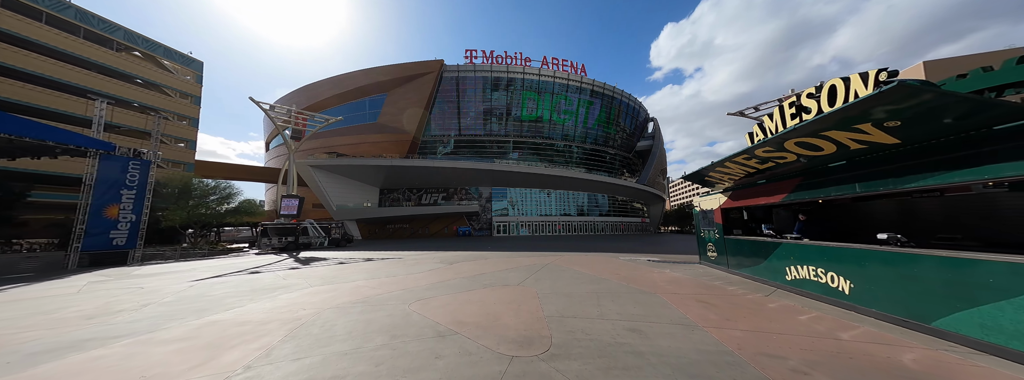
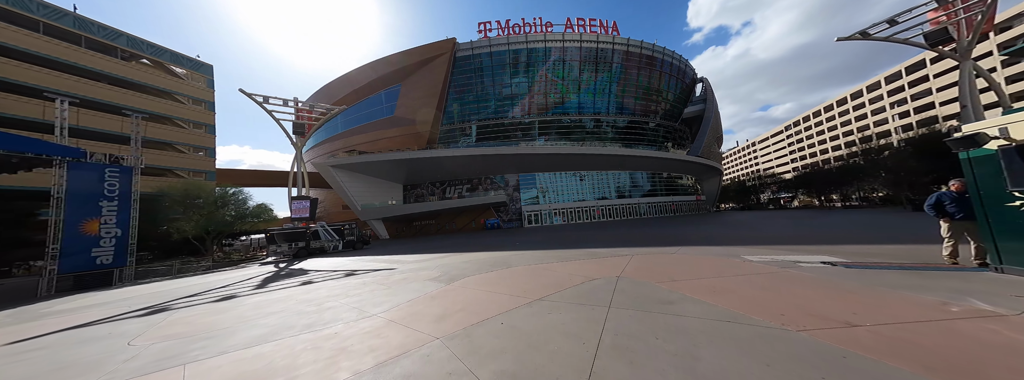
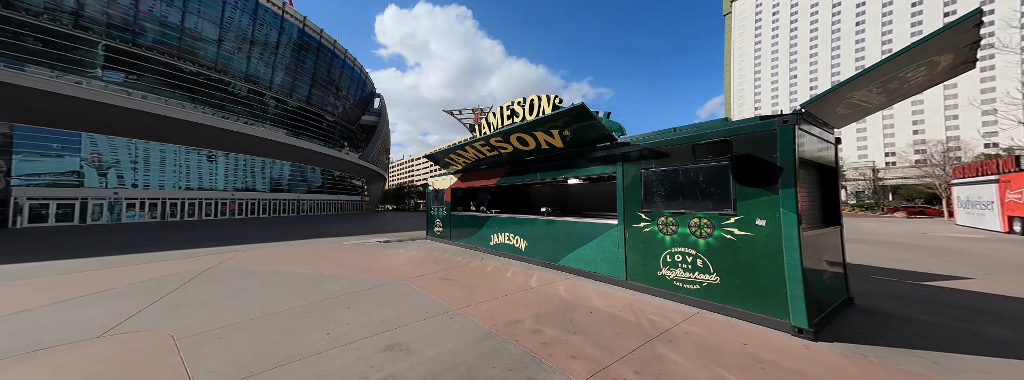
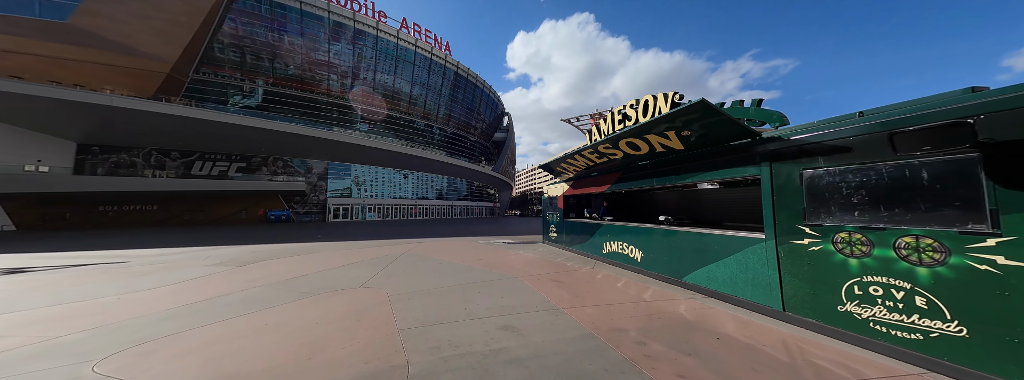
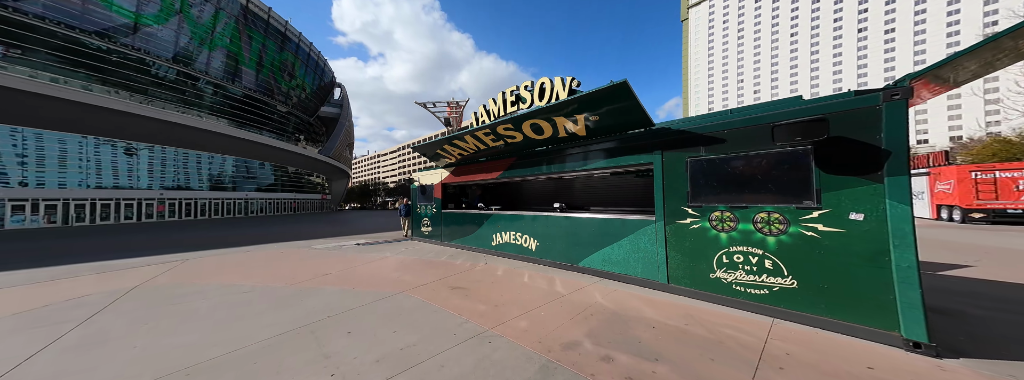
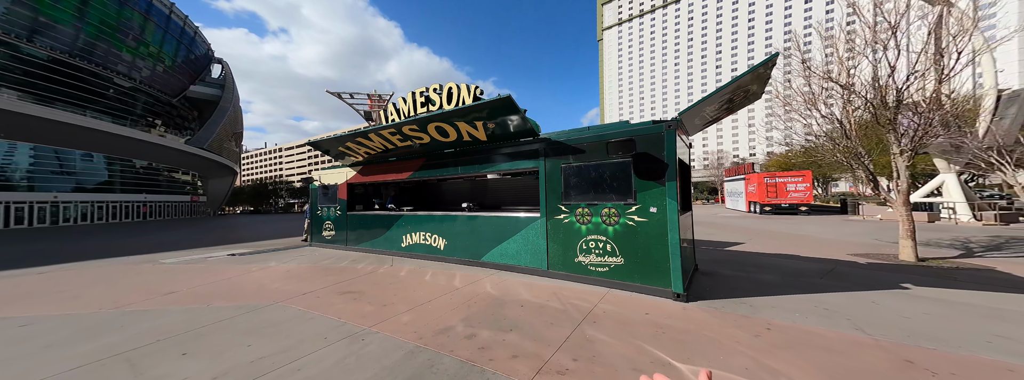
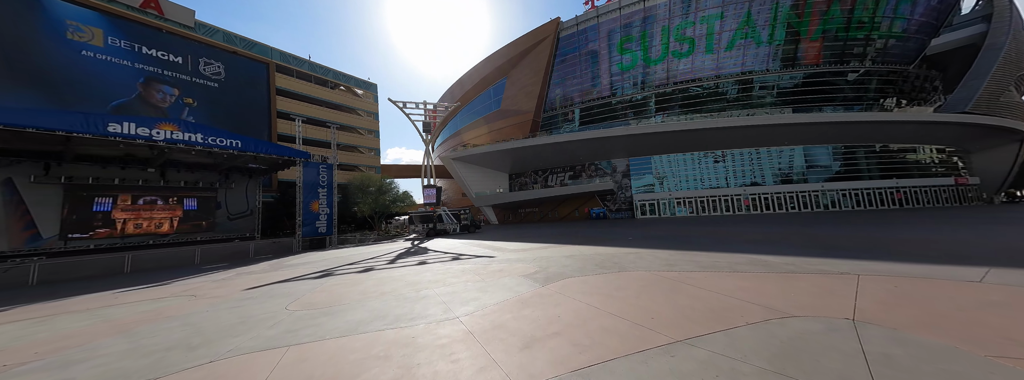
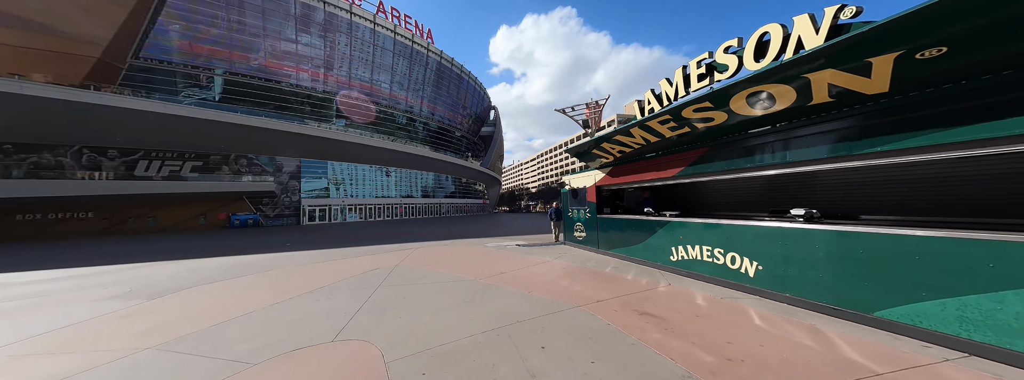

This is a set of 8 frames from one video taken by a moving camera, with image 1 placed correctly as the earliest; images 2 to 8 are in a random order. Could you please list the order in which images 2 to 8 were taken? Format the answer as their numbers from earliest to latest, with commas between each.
4, 3, 6, 5, 8, 2, 7
